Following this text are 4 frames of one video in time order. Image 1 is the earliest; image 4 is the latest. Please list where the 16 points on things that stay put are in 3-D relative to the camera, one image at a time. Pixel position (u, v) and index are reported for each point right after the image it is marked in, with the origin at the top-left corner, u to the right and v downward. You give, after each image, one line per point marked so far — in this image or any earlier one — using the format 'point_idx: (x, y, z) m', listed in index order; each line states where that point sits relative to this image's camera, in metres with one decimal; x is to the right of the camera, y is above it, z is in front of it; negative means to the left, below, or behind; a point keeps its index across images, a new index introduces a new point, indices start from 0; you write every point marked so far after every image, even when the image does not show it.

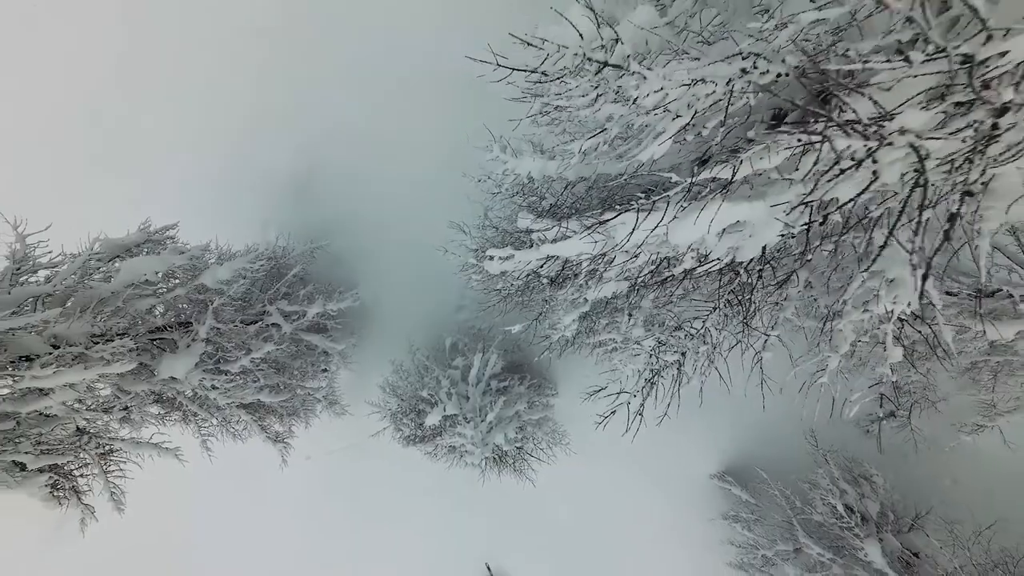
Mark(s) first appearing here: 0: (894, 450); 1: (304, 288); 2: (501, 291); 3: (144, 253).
0: (+6.1, -2.6, +7.5) m
1: (-3.1, 0.0, +7.1) m
2: (-0.1, 0.0, +6.1) m
3: (-4.2, +0.4, +5.3) m
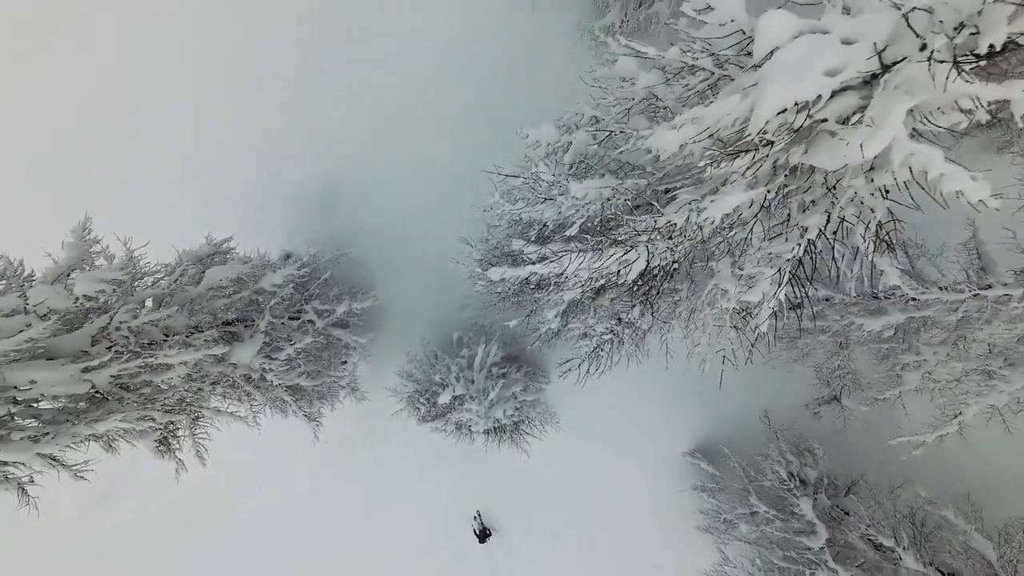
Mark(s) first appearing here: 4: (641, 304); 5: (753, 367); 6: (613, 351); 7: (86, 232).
0: (+6.1, -2.6, +8.9) m
1: (-3.2, 0.0, +8.5) m
2: (-0.2, -0.1, +7.5) m
3: (-4.2, +0.4, +6.6) m
4: (+1.4, -0.2, +5.6) m
5: (+4.6, -1.5, +9.1) m
6: (+1.3, -0.8, +6.7) m
7: (-4.7, +0.6, +5.2) m
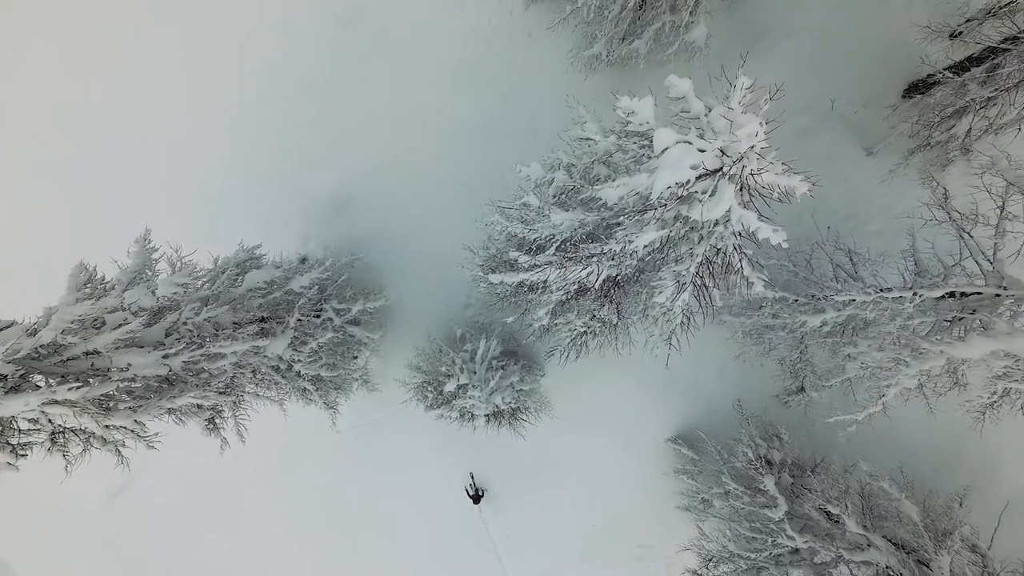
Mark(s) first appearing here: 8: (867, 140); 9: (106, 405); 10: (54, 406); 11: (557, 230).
0: (+6.0, -2.7, +9.9) m
1: (-3.2, 0.0, +9.5) m
2: (-0.2, -0.1, +8.5) m
3: (-4.2, +0.3, +7.7) m
4: (+1.4, -0.2, +6.6) m
5: (+4.6, -1.5, +10.2) m
6: (+1.3, -0.8, +7.7) m
7: (-4.7, +0.6, +6.2) m
8: (+6.6, +2.7, +8.8) m
9: (-4.4, -1.3, +5.2) m
10: (-4.6, -1.2, +4.9) m
11: (+0.6, +0.7, +5.8) m
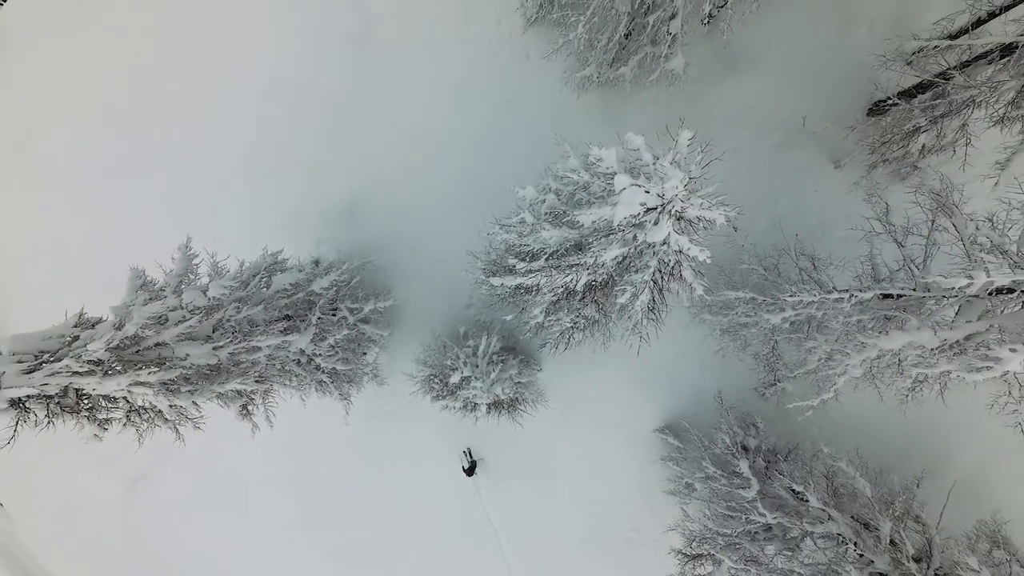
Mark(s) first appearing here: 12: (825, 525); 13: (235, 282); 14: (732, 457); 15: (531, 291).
0: (+6.0, -2.7, +10.8) m
1: (-3.2, 0.0, +10.4) m
2: (-0.2, -0.1, +9.4) m
3: (-4.3, +0.3, +8.5) m
4: (+1.4, -0.2, +7.5) m
5: (+4.6, -1.5, +11.1) m
6: (+1.3, -0.9, +8.6) m
7: (-4.7, +0.6, +7.1) m
8: (+6.6, +2.7, +9.7) m
9: (-4.4, -1.3, +6.1) m
10: (-4.6, -1.2, +5.8) m
11: (+0.5, +0.7, +6.7) m
12: (+5.6, -4.3, +8.6) m
13: (-4.5, +0.1, +7.7) m
14: (+4.6, -3.5, +9.9) m
15: (+0.4, 0.0, +8.0) m
